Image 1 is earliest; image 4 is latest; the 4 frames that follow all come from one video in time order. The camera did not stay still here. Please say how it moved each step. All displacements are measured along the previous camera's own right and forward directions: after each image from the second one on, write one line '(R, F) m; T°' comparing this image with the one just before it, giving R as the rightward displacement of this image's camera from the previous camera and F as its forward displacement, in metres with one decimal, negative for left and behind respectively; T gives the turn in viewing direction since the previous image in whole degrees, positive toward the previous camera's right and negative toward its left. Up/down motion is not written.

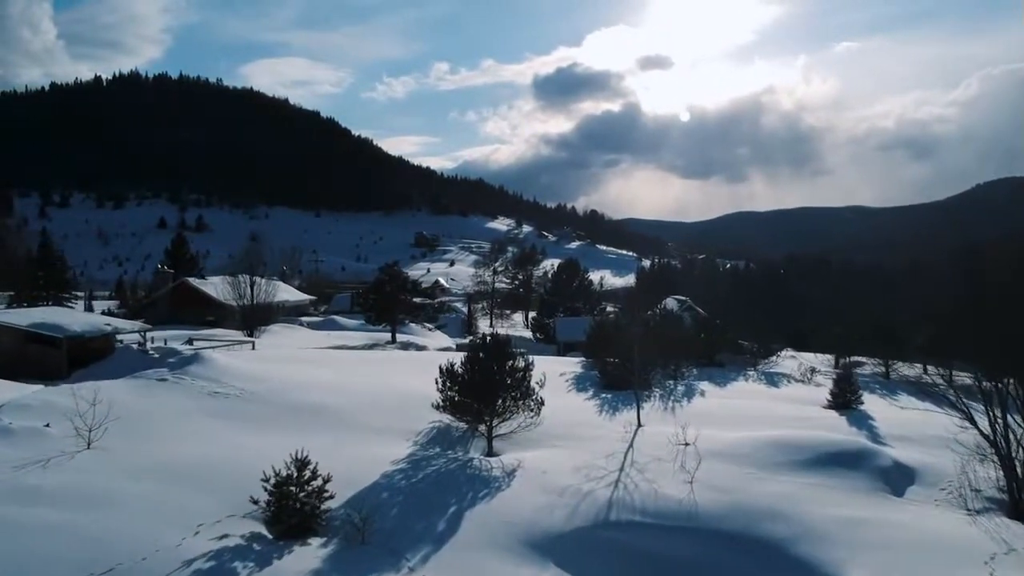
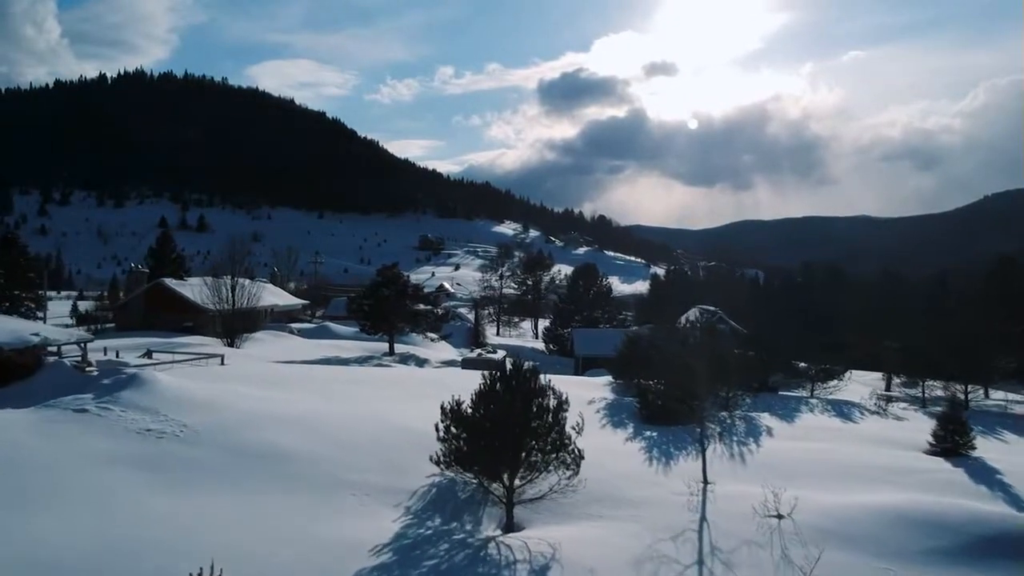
(-0.4, +5.6) m; 0°
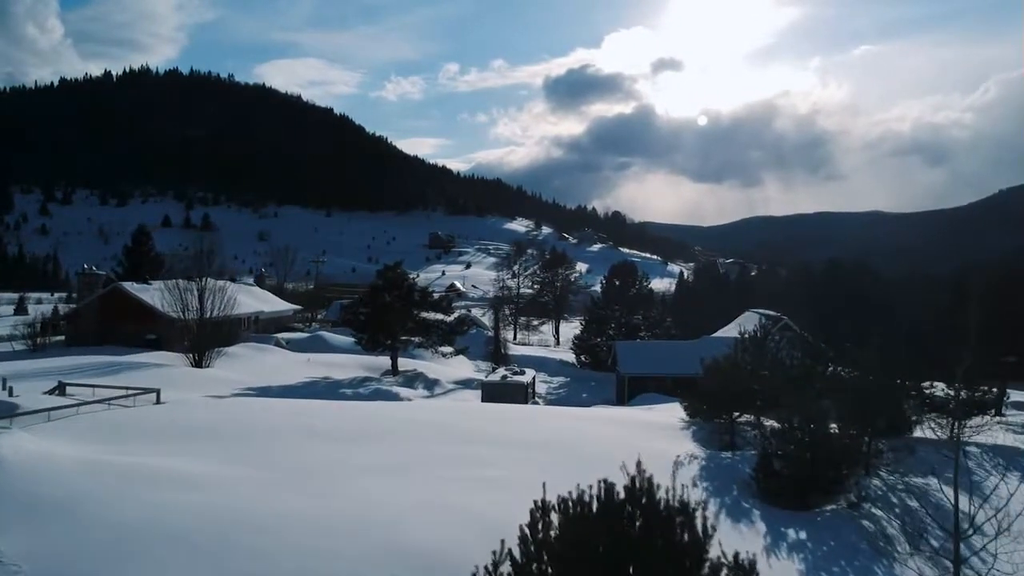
(-0.8, +8.3) m; -1°
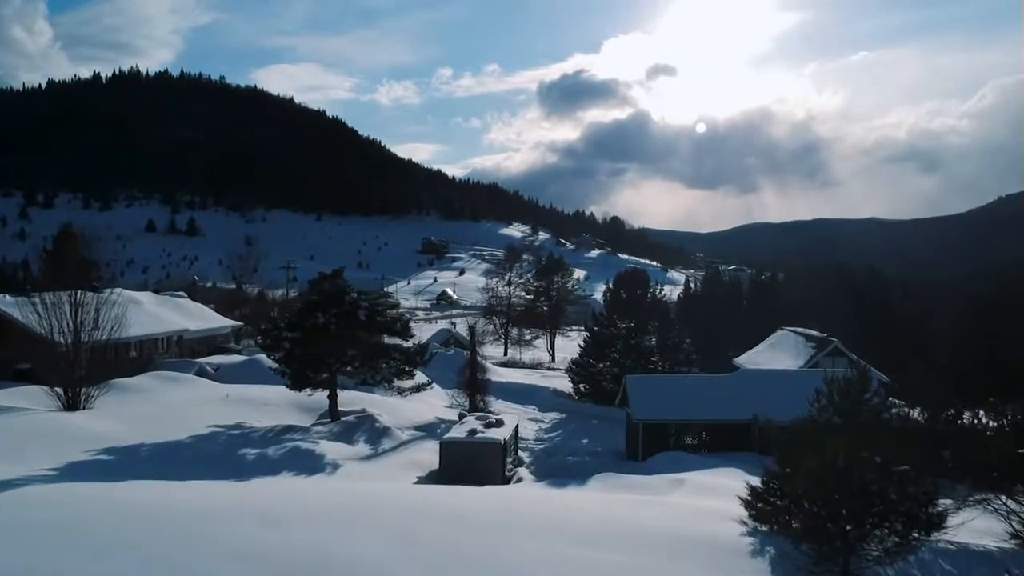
(+0.6, +9.0) m; 0°
